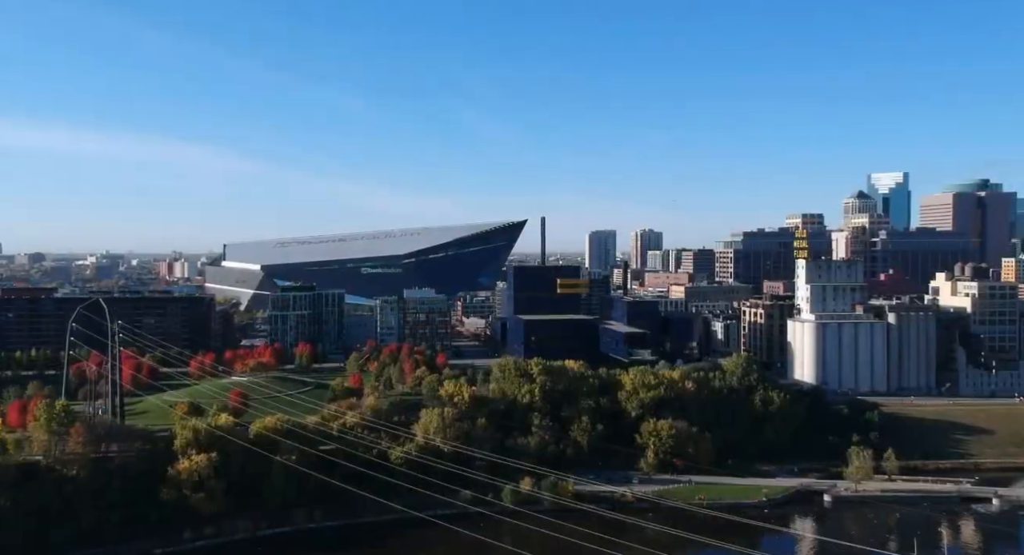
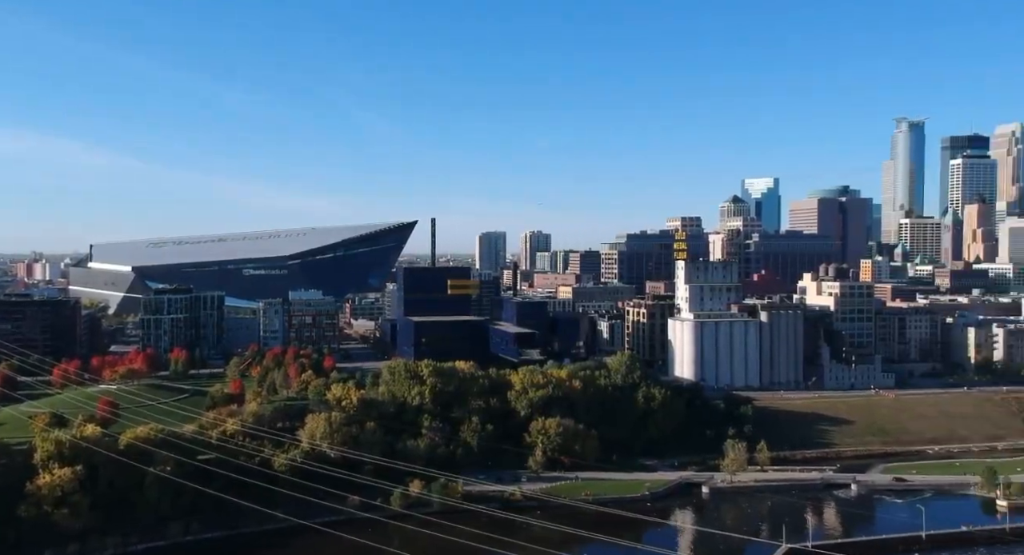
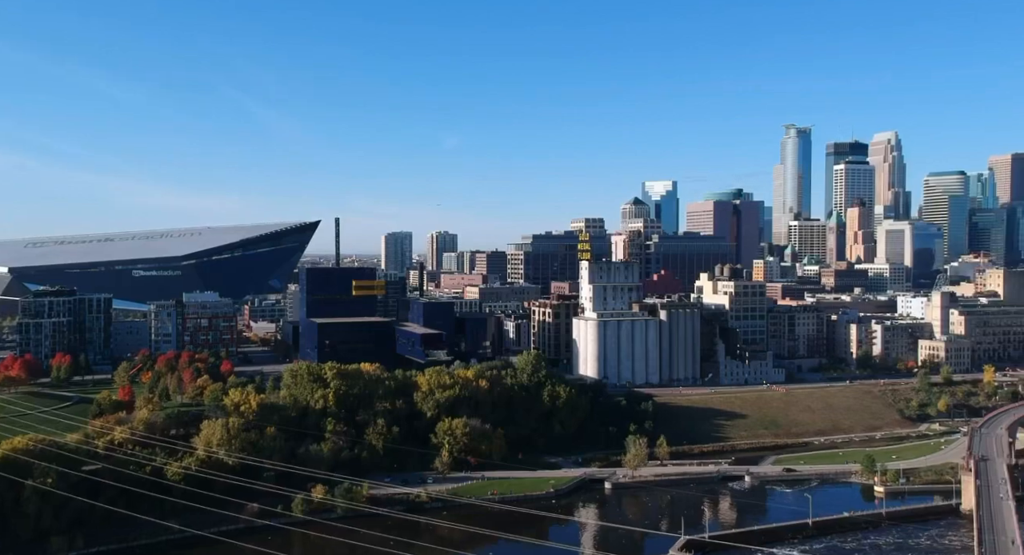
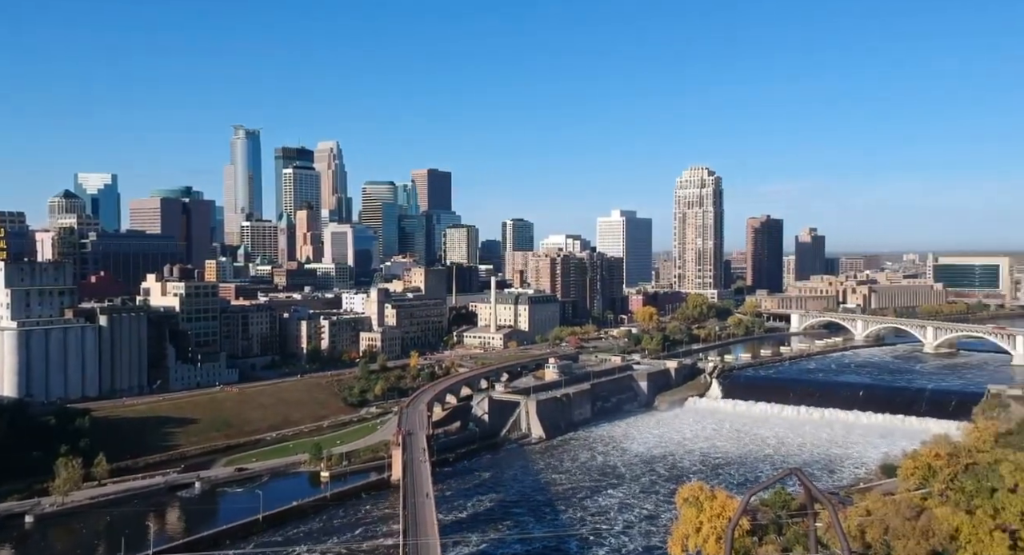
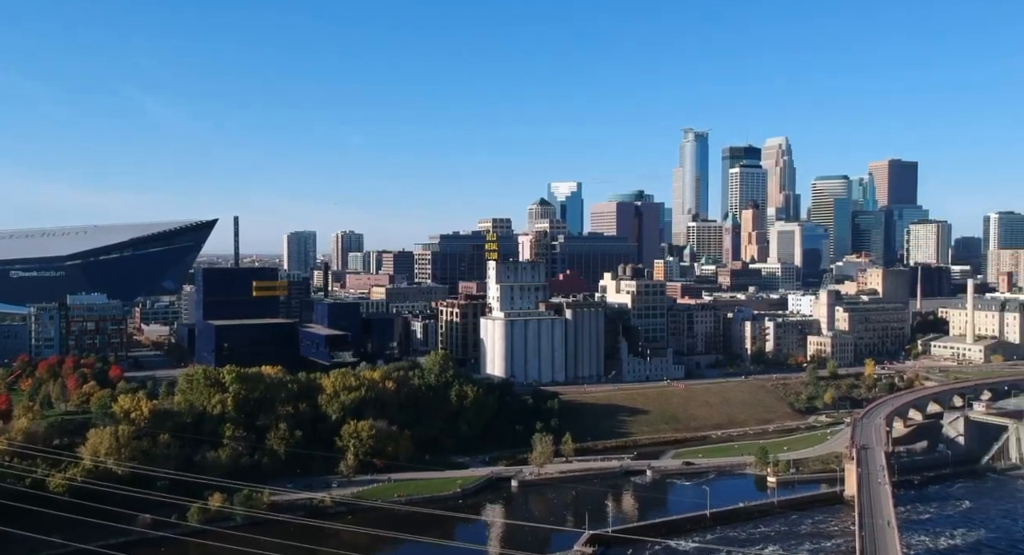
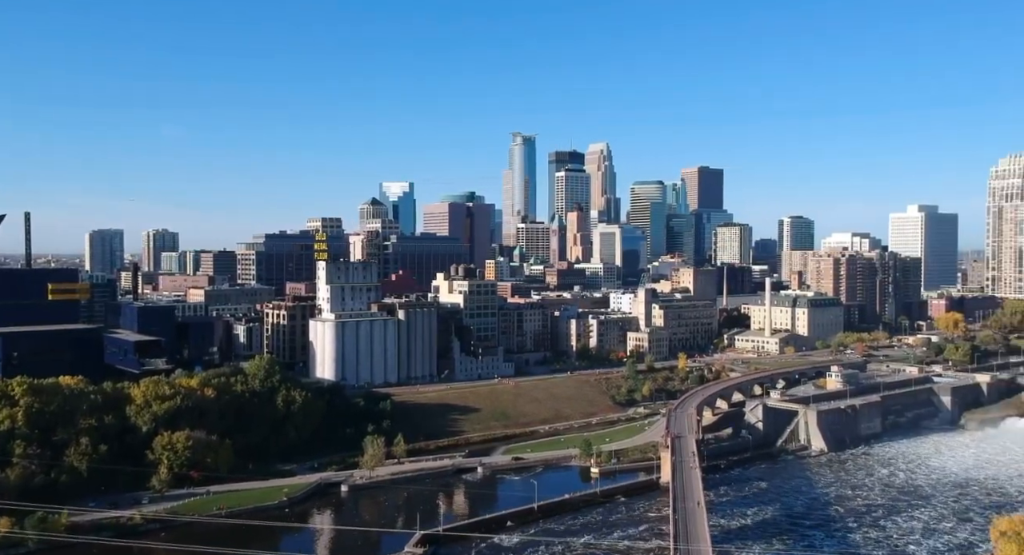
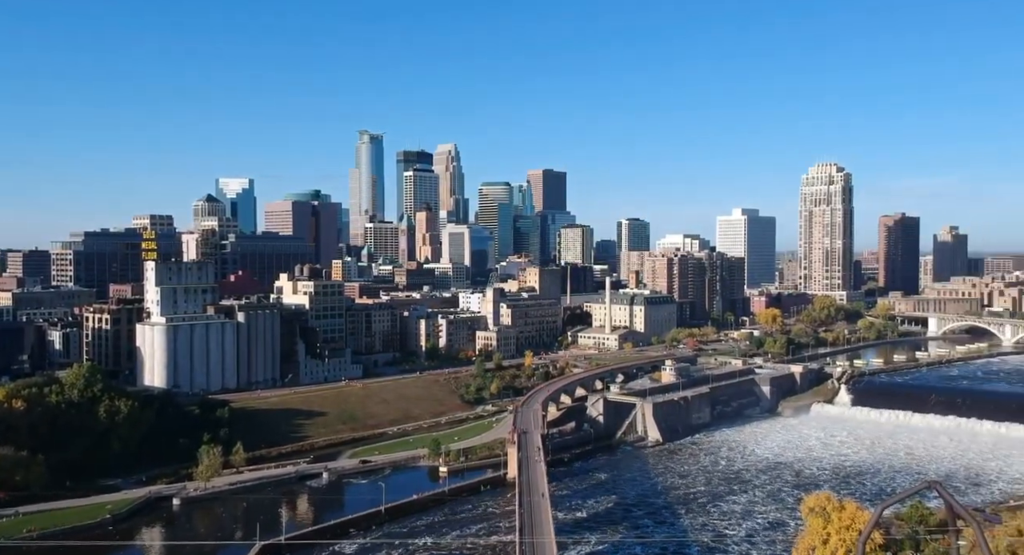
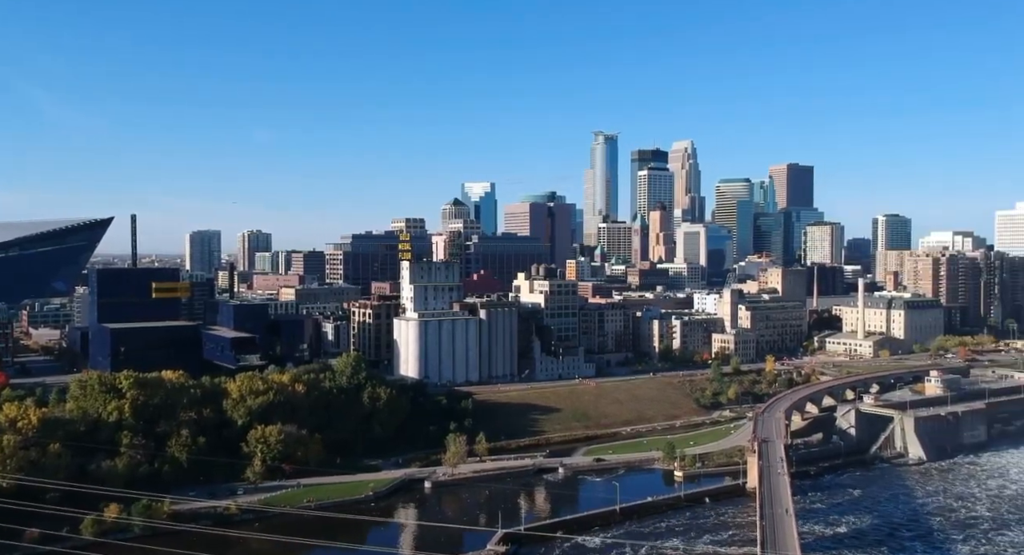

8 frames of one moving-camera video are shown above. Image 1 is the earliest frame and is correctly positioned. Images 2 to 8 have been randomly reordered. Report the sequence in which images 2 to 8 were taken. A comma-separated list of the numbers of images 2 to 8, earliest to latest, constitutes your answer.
2, 3, 5, 8, 6, 7, 4
